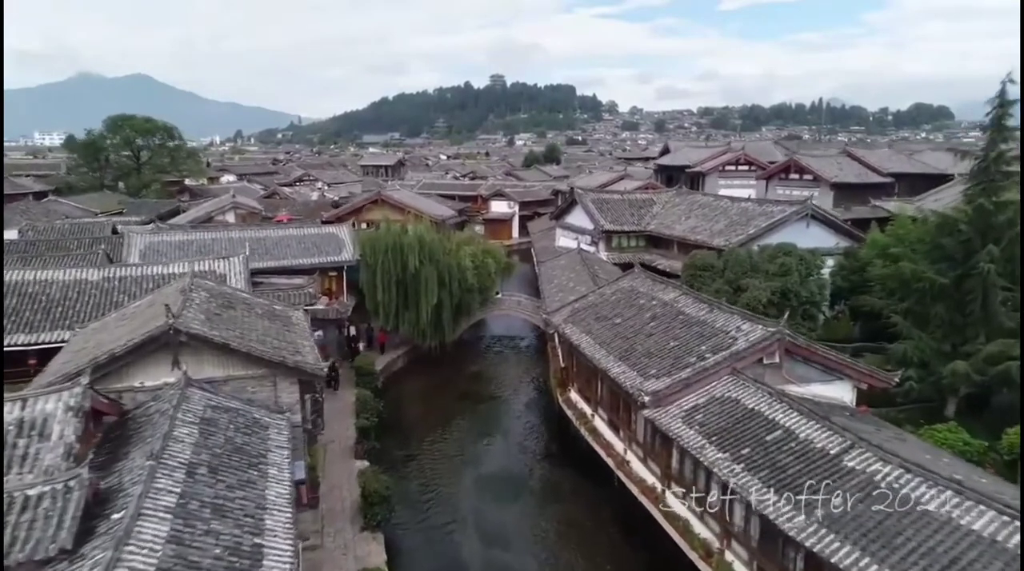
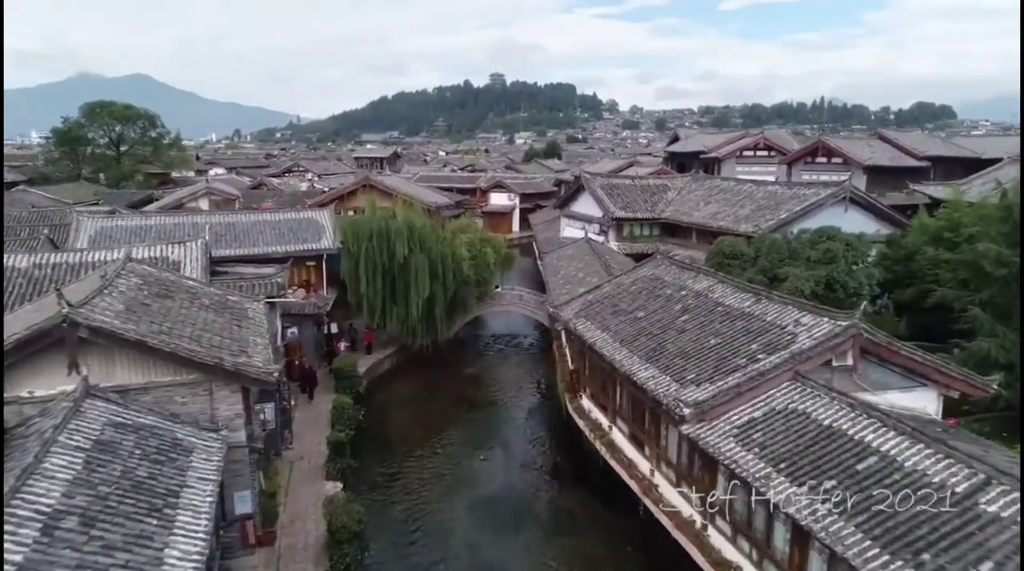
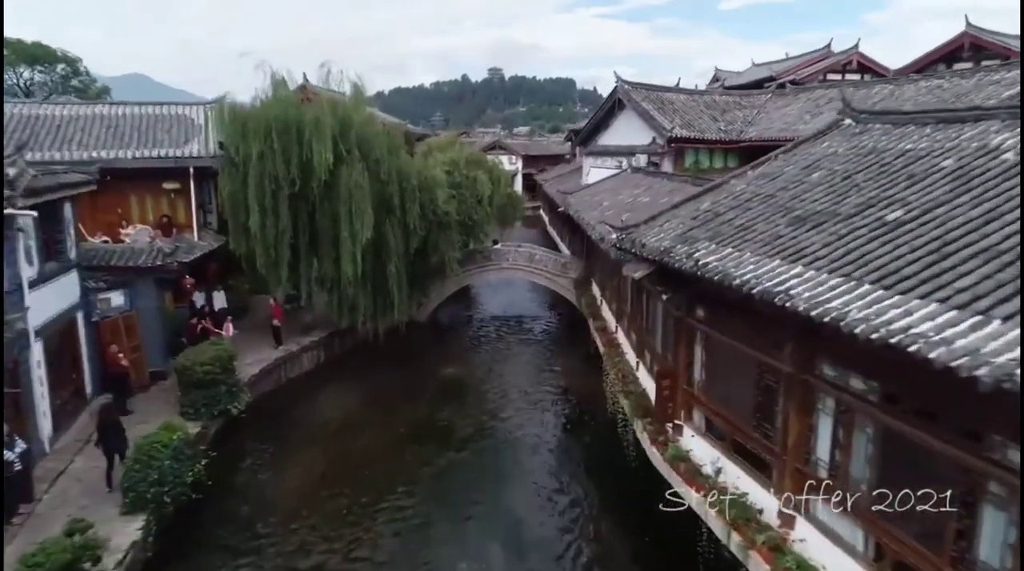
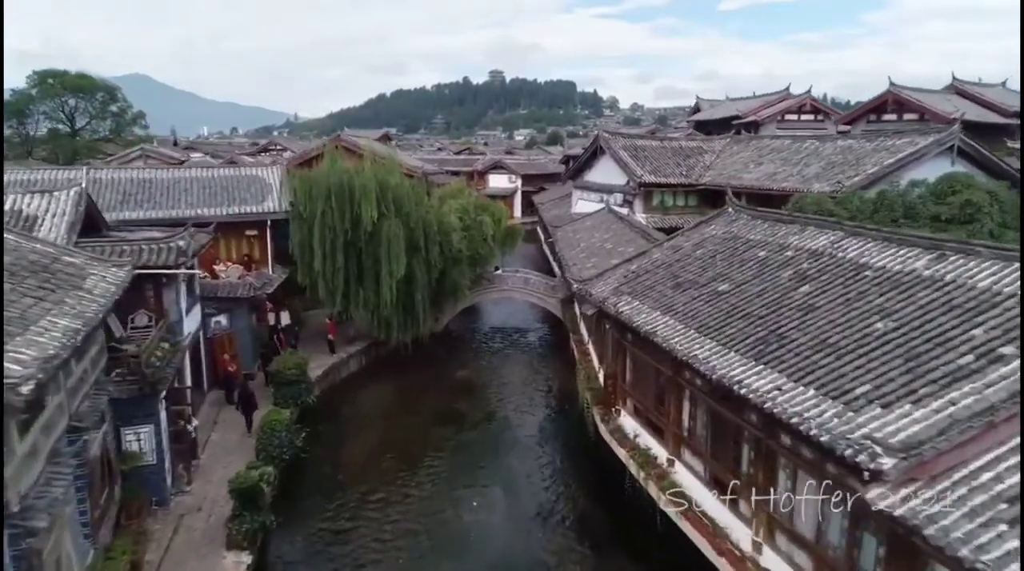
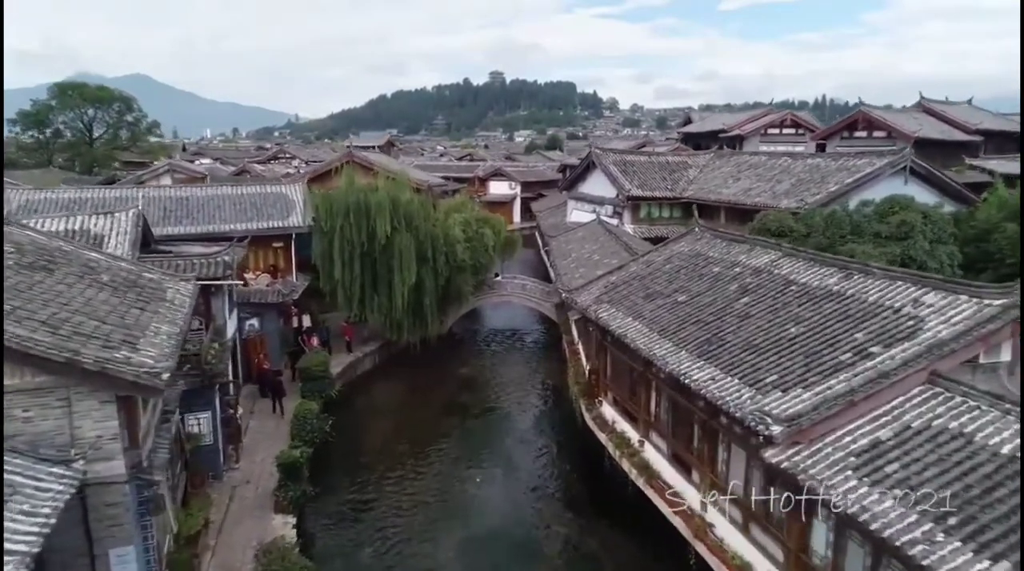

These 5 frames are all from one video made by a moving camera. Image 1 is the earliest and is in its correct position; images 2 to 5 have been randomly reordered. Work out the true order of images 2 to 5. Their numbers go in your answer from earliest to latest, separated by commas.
2, 5, 4, 3
